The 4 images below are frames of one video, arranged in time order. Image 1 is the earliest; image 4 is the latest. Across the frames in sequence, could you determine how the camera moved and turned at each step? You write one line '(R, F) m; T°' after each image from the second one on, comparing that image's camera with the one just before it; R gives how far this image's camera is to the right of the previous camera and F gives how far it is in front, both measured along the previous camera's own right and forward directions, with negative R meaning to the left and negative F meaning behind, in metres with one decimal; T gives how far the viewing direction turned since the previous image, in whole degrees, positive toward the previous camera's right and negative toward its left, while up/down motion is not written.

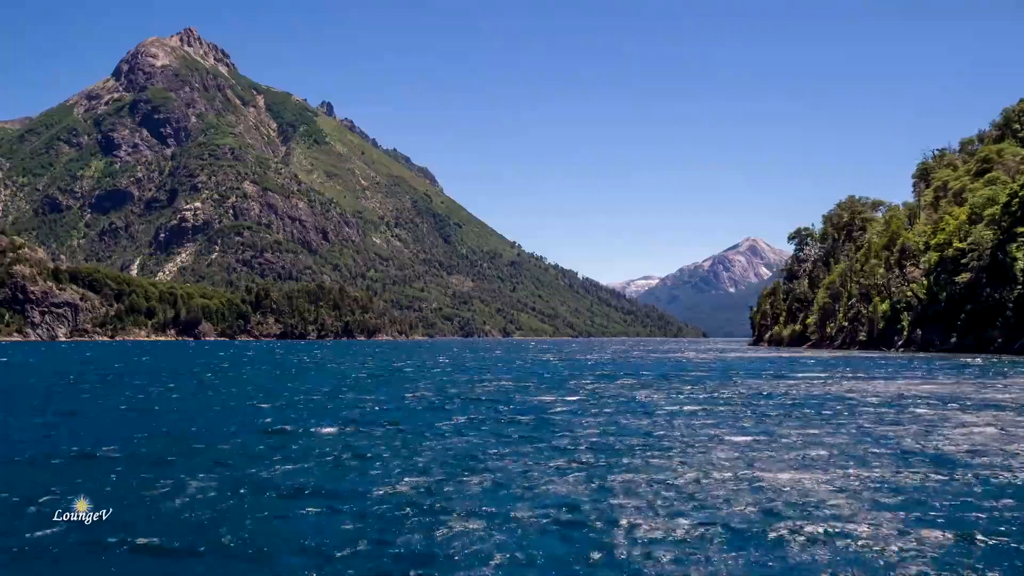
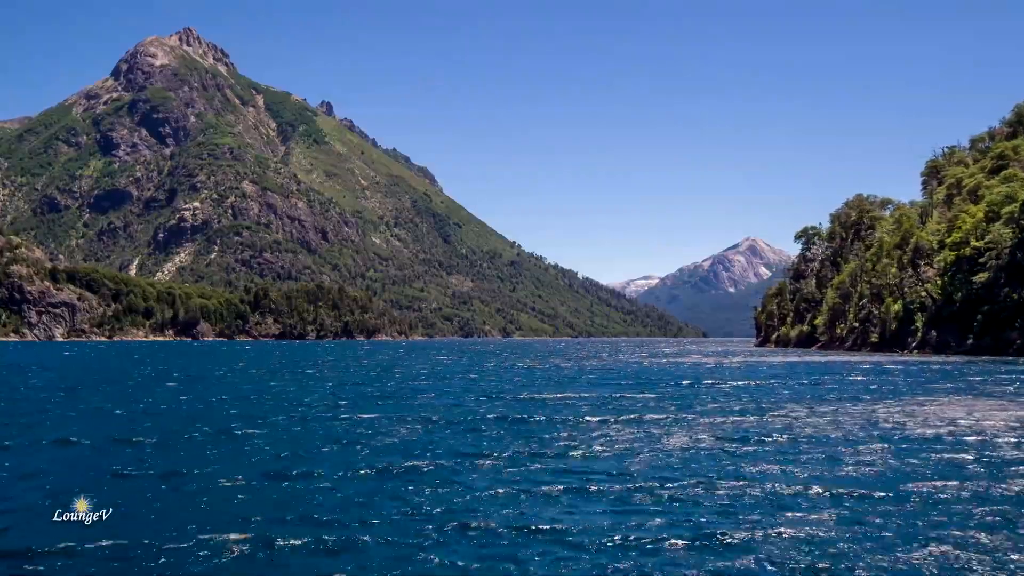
(-0.3, +2.0) m; 0°
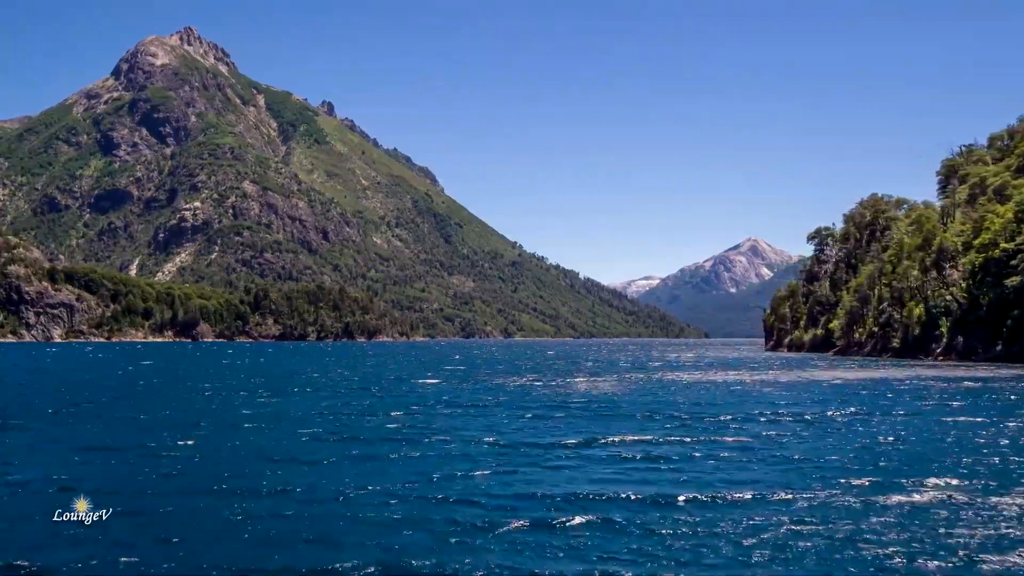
(-0.5, +2.8) m; 0°
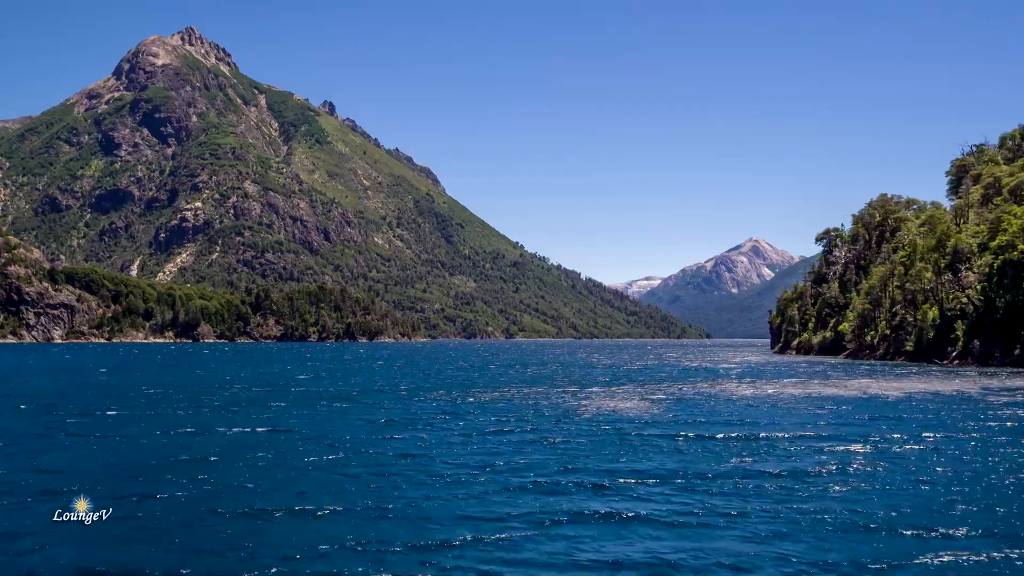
(-0.4, +1.3) m; 0°
